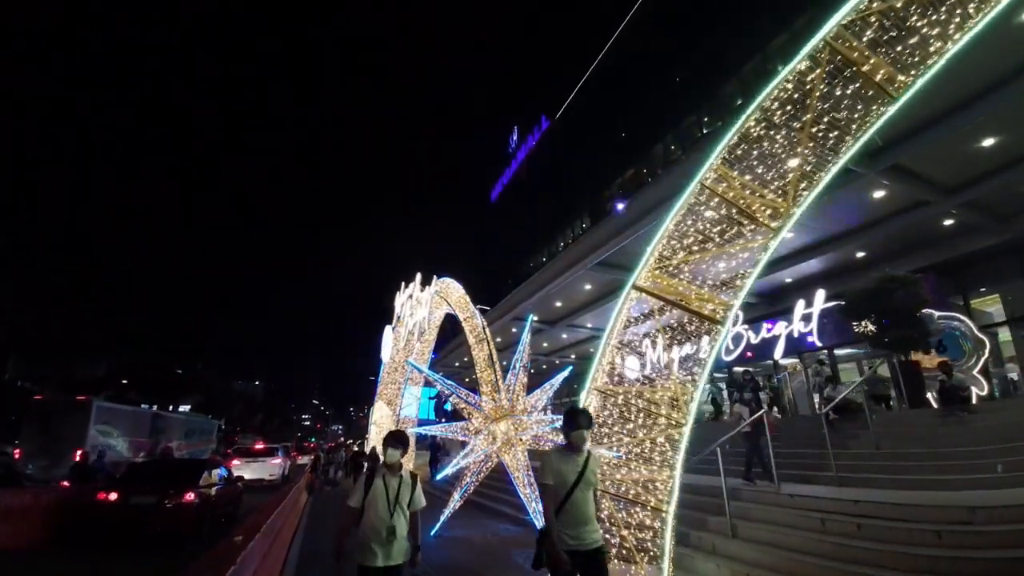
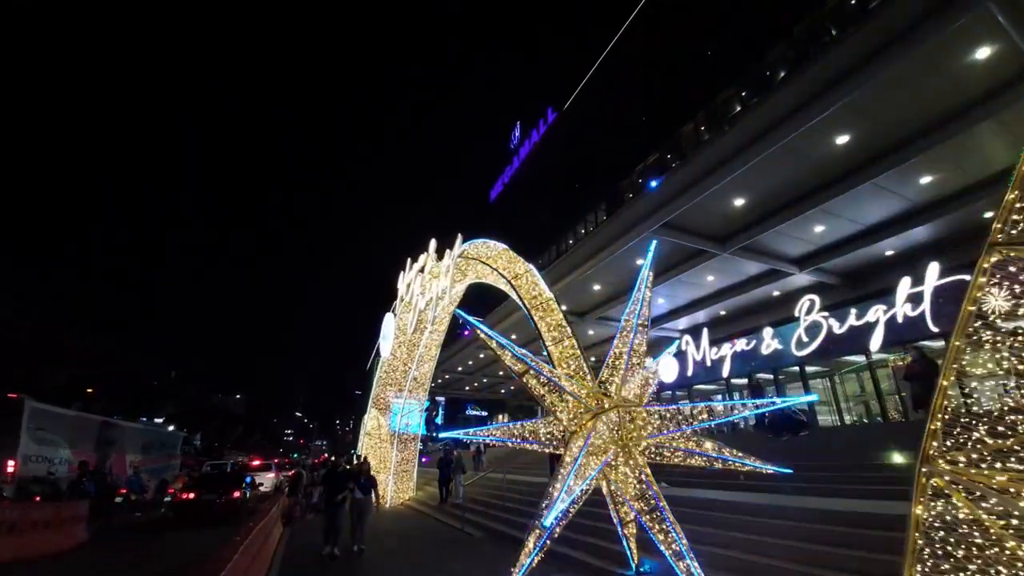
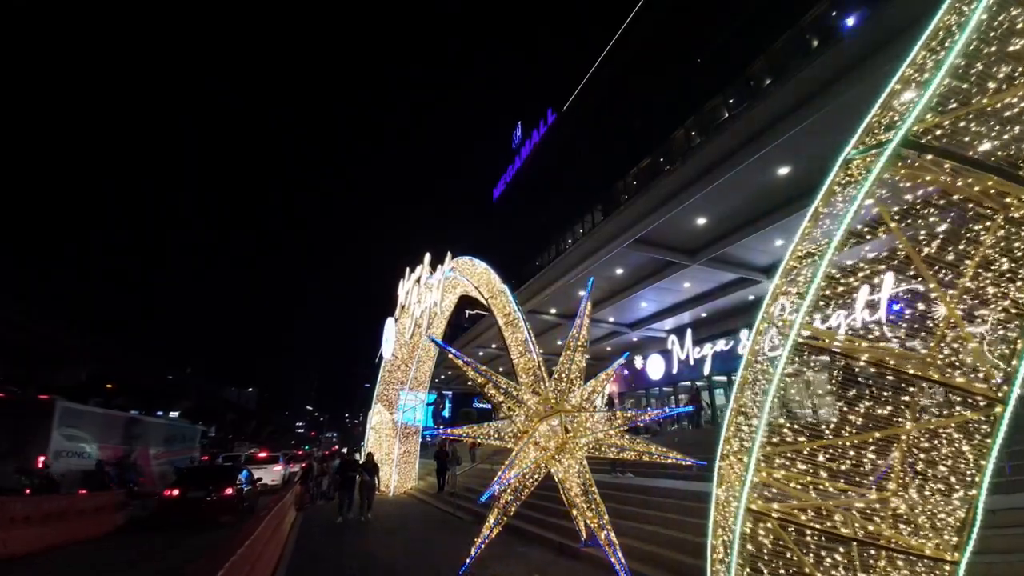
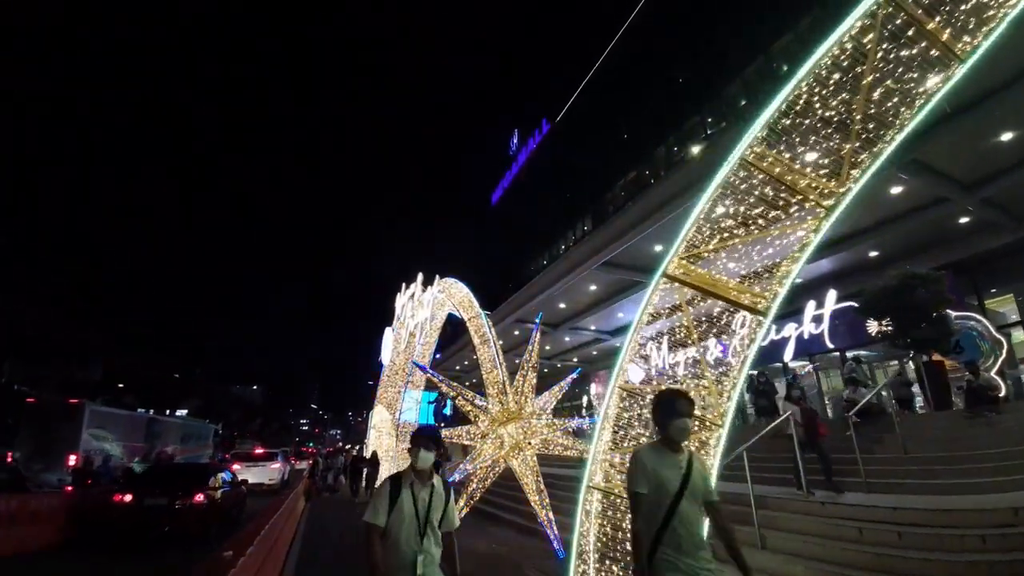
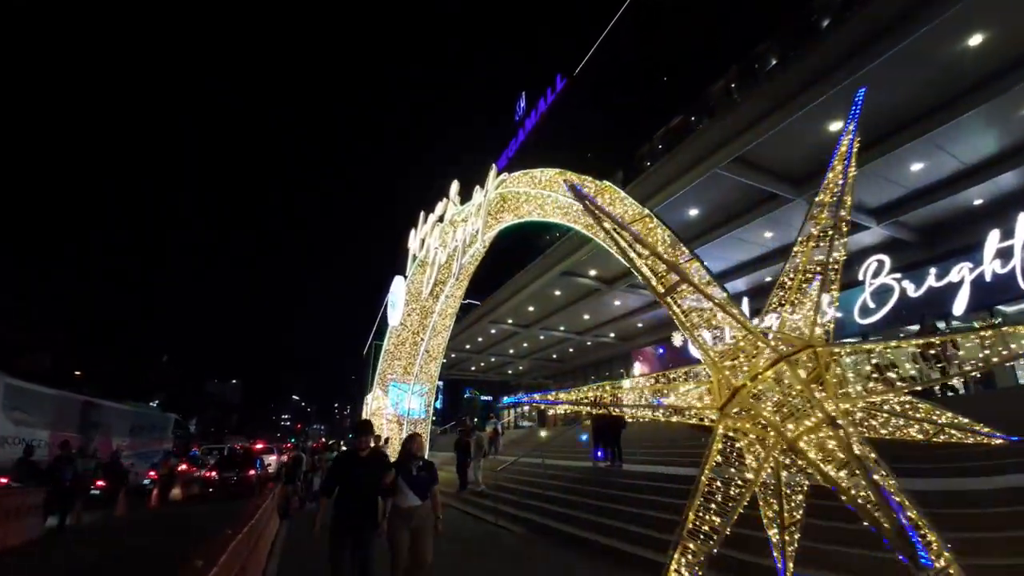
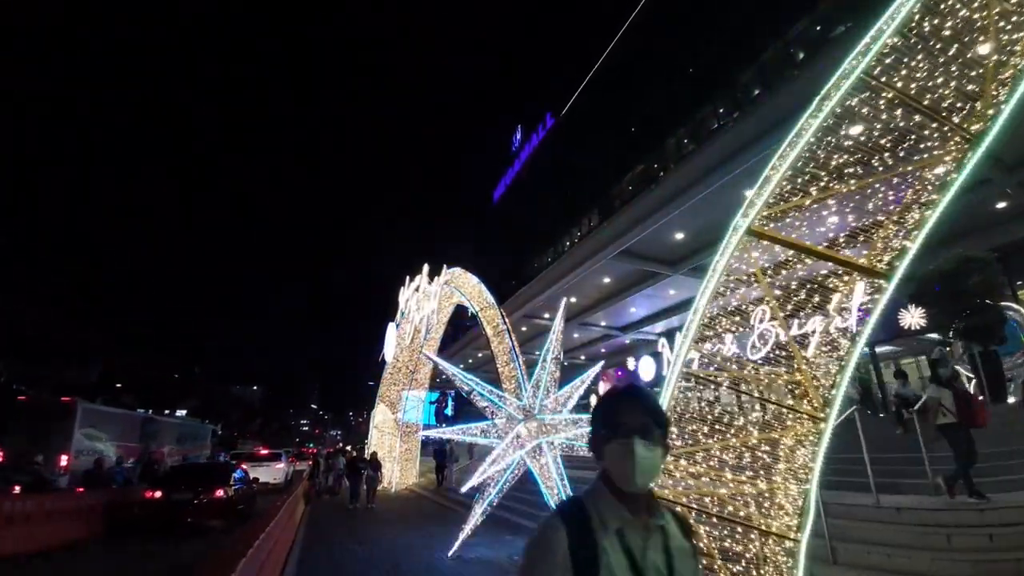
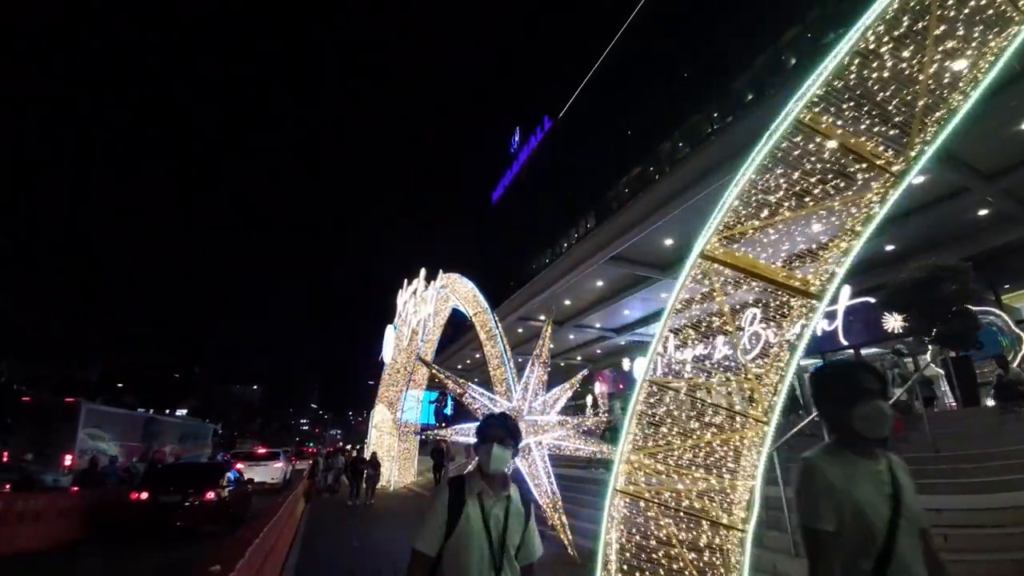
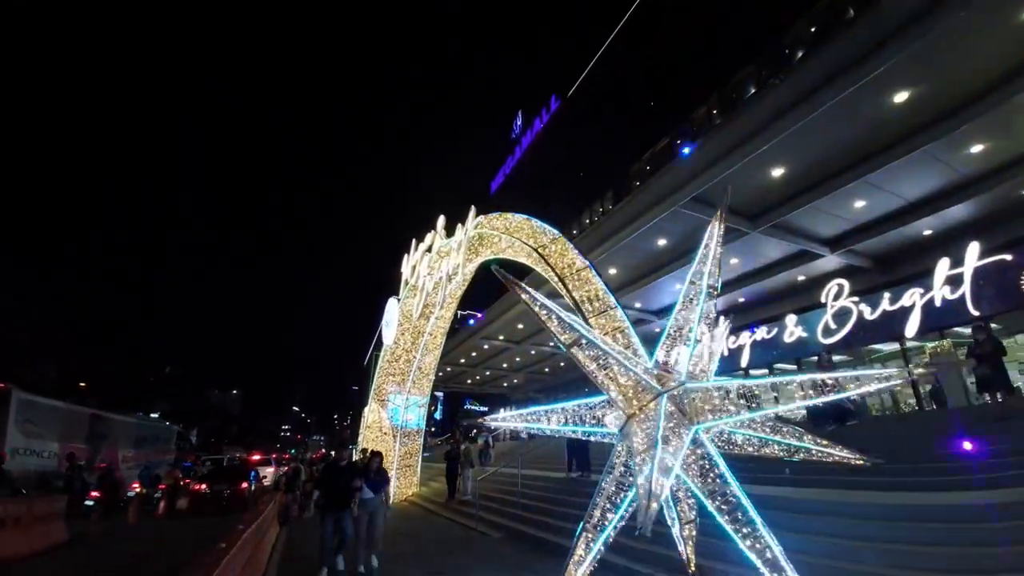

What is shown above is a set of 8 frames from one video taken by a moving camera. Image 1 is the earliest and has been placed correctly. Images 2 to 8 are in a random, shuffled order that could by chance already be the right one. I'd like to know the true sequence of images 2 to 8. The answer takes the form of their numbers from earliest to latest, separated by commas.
4, 7, 6, 3, 2, 8, 5
